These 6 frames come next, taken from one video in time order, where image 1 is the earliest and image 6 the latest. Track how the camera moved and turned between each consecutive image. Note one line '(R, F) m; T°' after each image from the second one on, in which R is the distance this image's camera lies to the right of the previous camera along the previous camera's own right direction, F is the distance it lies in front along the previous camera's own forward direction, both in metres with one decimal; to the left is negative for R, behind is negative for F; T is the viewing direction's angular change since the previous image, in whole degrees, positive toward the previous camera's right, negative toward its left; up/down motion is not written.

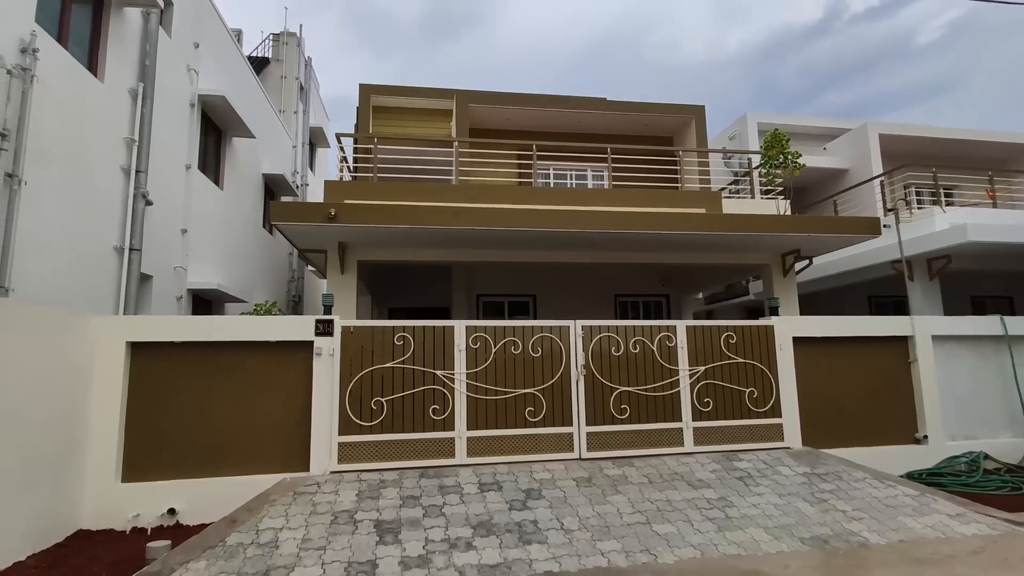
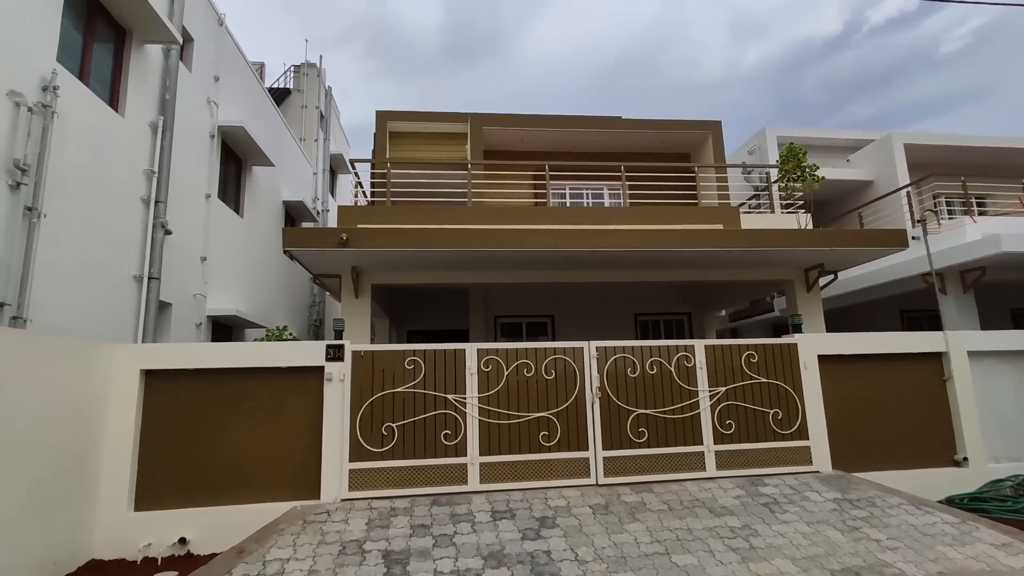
(+0.1, +0.1) m; -2°
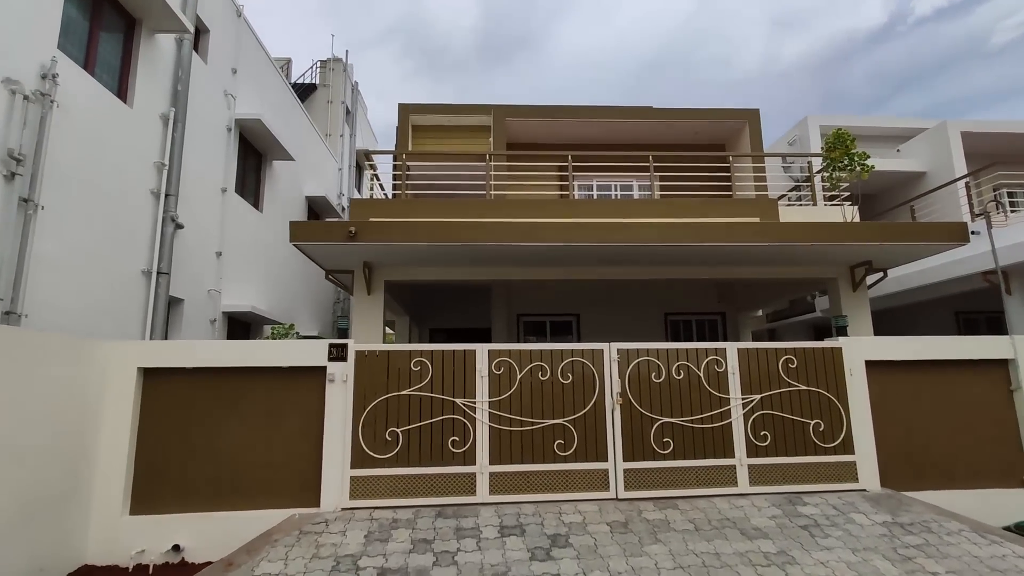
(+0.2, +0.4) m; -3°
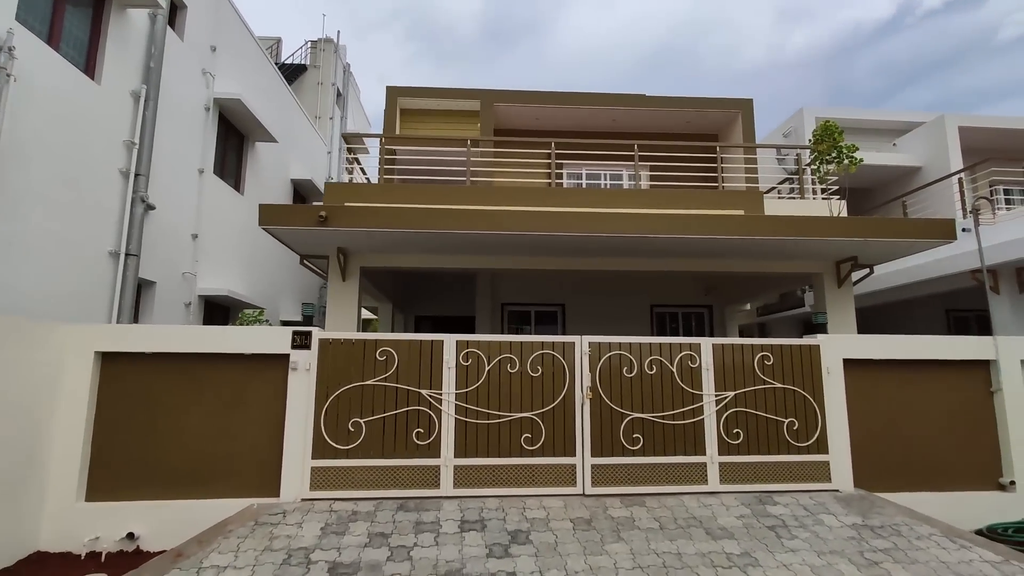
(+0.3, +0.1) m; 0°
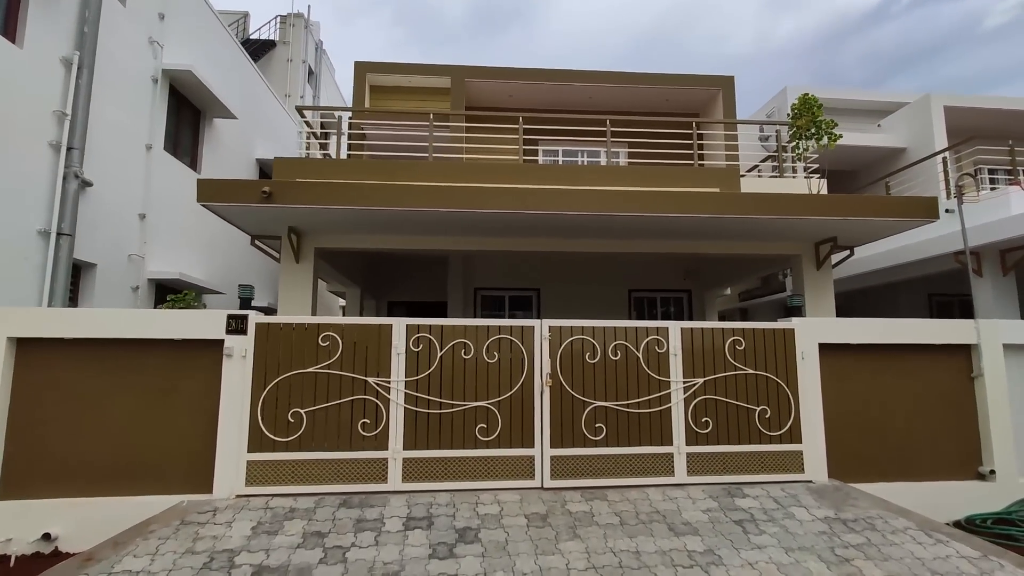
(+0.3, +0.4) m; +1°
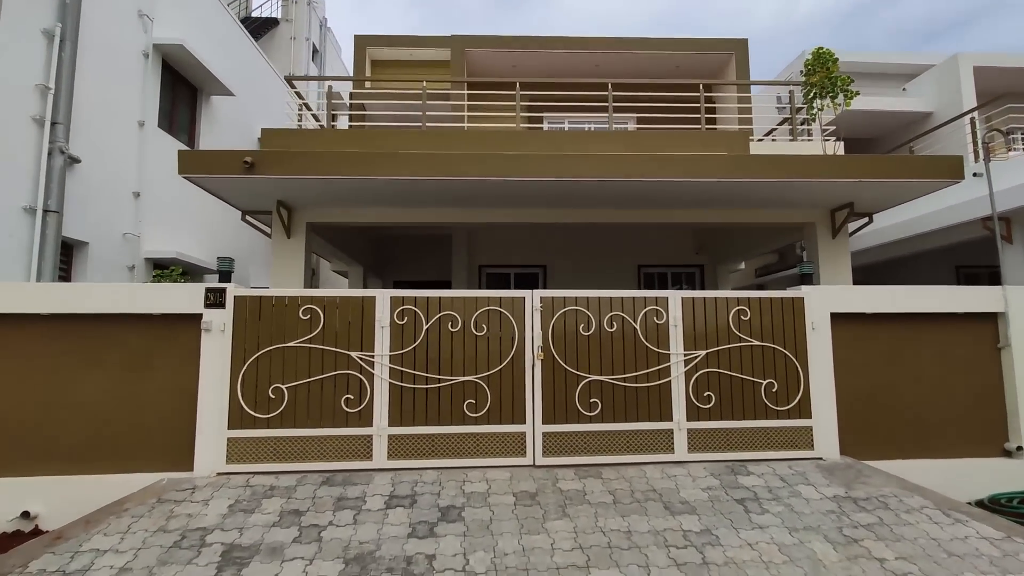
(+0.3, +0.2) m; -2°
